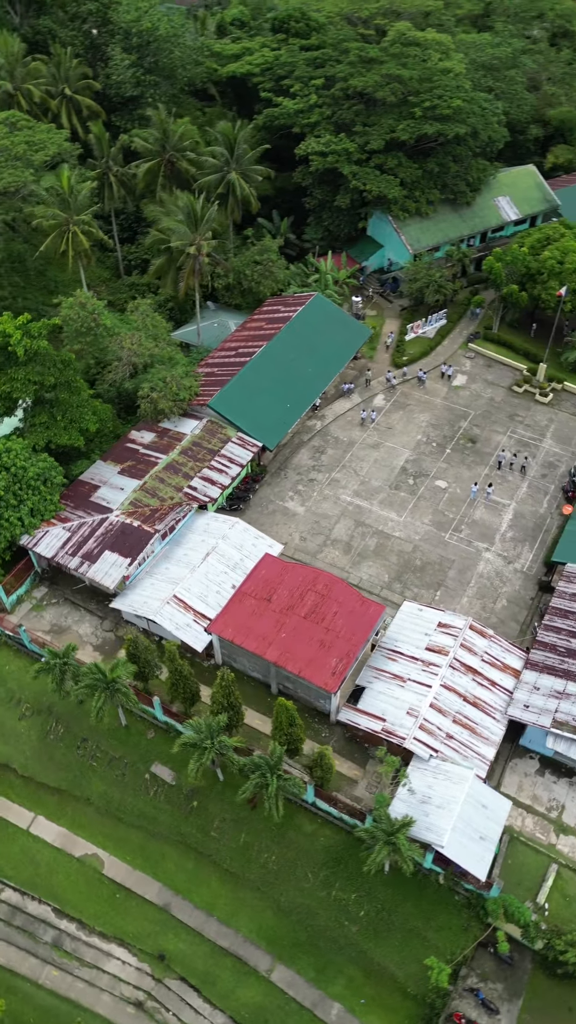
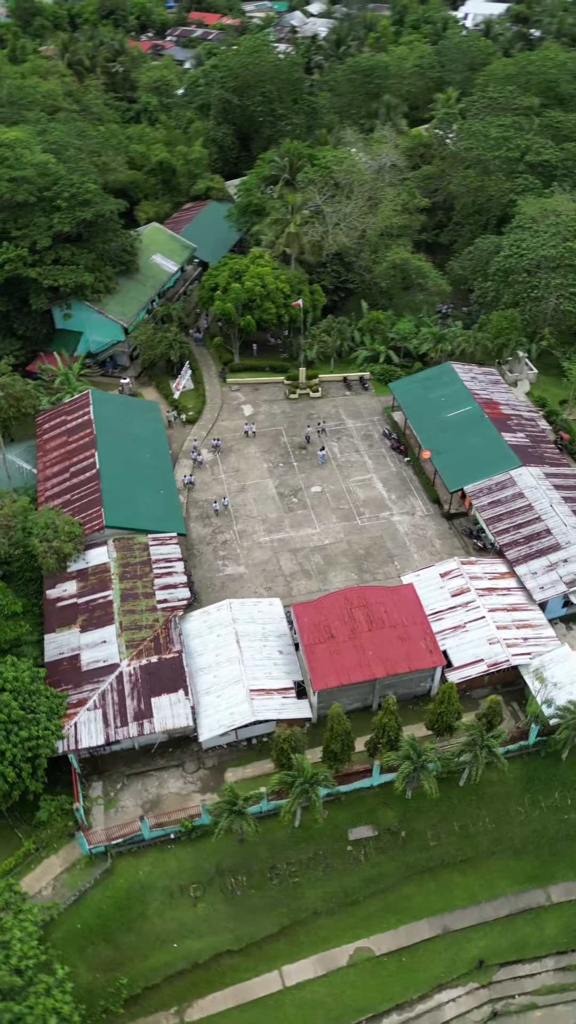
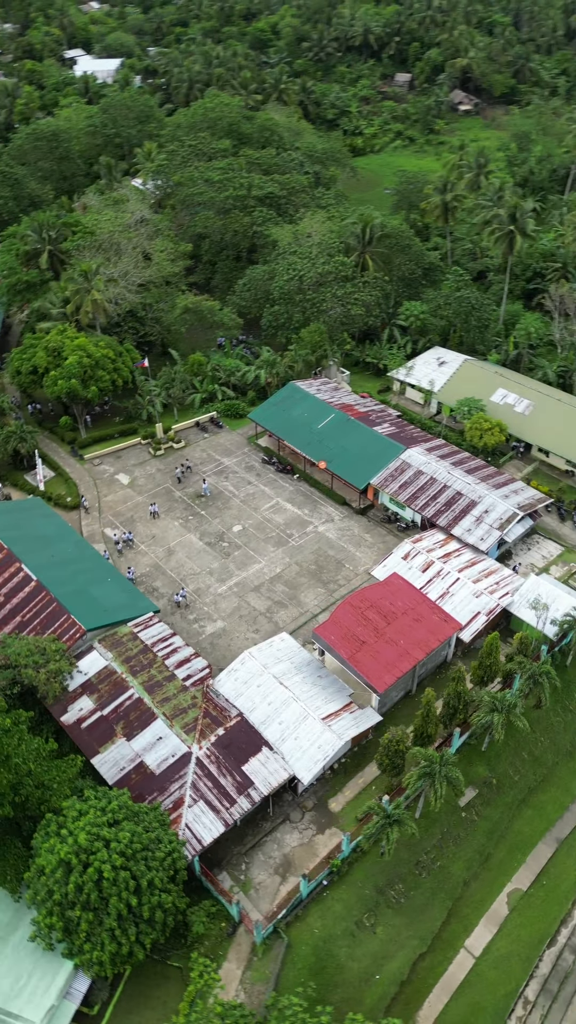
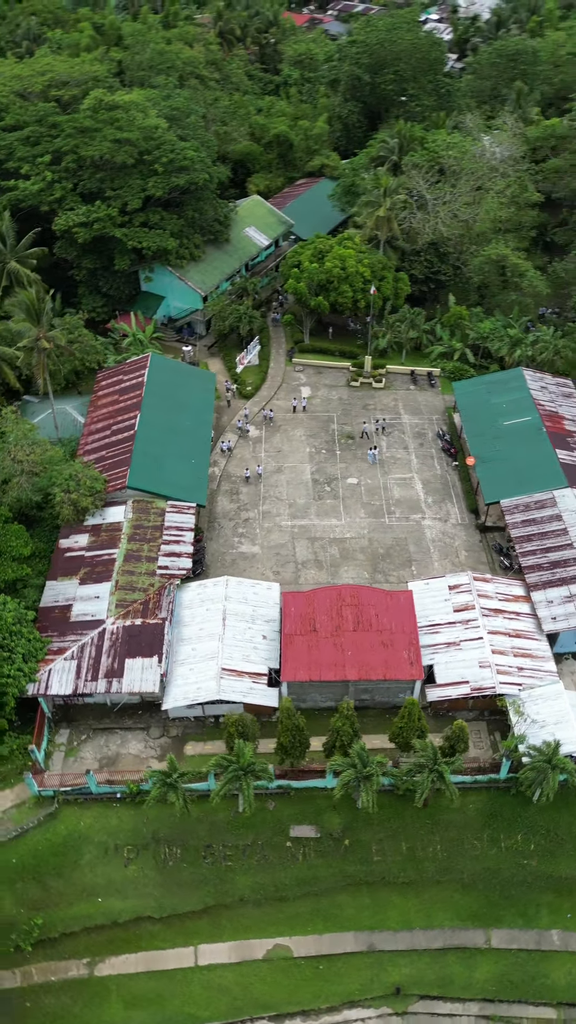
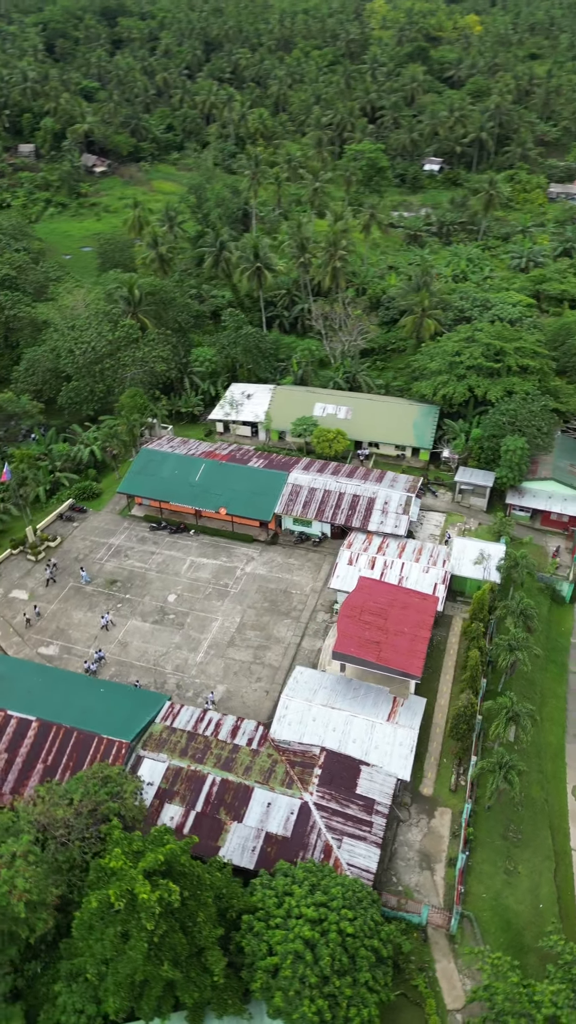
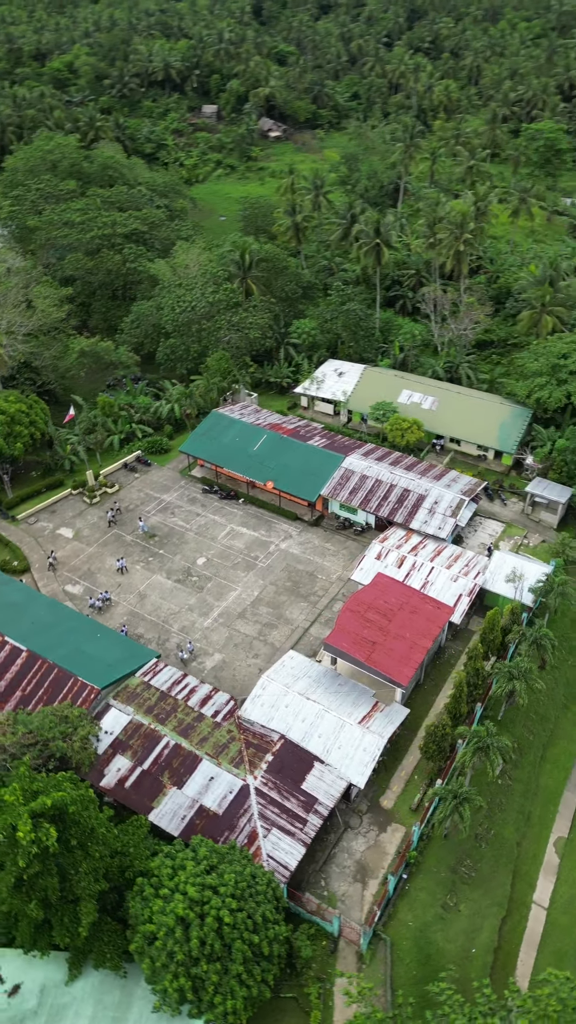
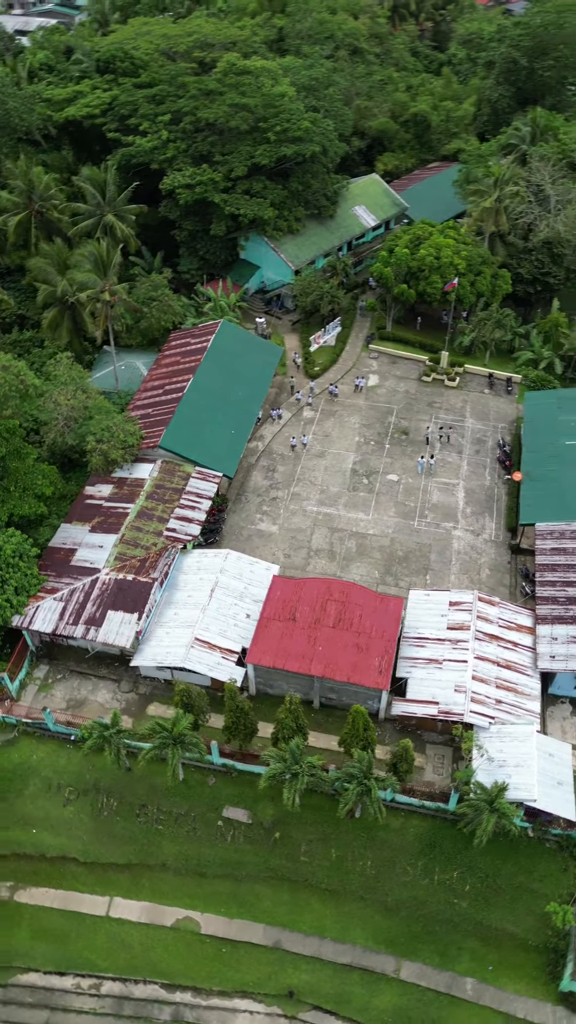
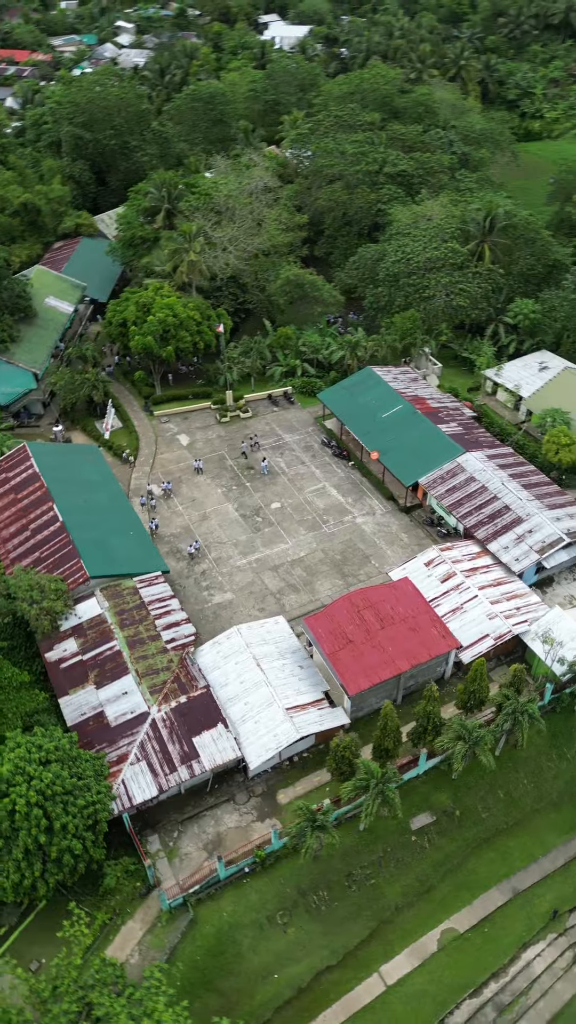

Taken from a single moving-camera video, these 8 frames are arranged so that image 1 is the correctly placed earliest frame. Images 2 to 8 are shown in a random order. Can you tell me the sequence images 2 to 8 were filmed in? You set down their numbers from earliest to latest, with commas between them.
7, 4, 2, 8, 3, 6, 5
